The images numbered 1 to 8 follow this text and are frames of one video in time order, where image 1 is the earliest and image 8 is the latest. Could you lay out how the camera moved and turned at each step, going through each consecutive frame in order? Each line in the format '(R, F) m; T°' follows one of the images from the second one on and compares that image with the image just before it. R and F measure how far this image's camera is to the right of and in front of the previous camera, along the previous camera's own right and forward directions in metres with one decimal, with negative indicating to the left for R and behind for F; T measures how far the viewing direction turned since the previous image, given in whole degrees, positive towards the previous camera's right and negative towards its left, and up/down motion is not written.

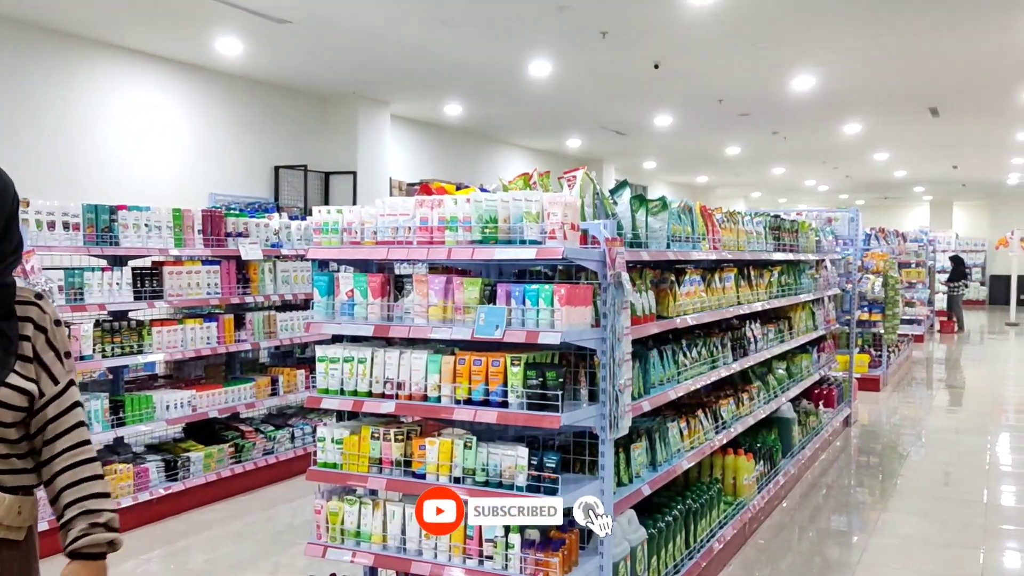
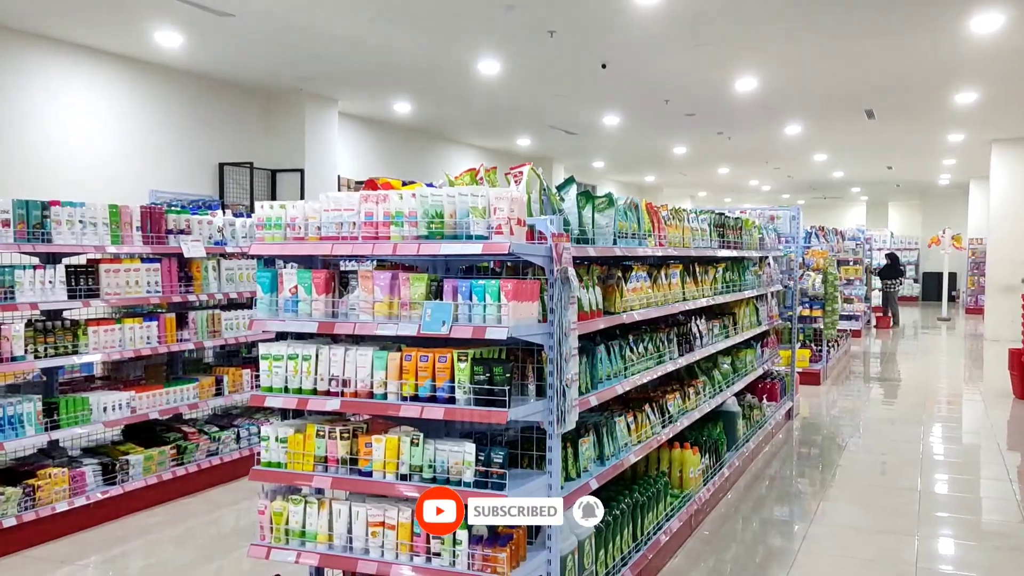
(0.0, 0.0) m; +3°
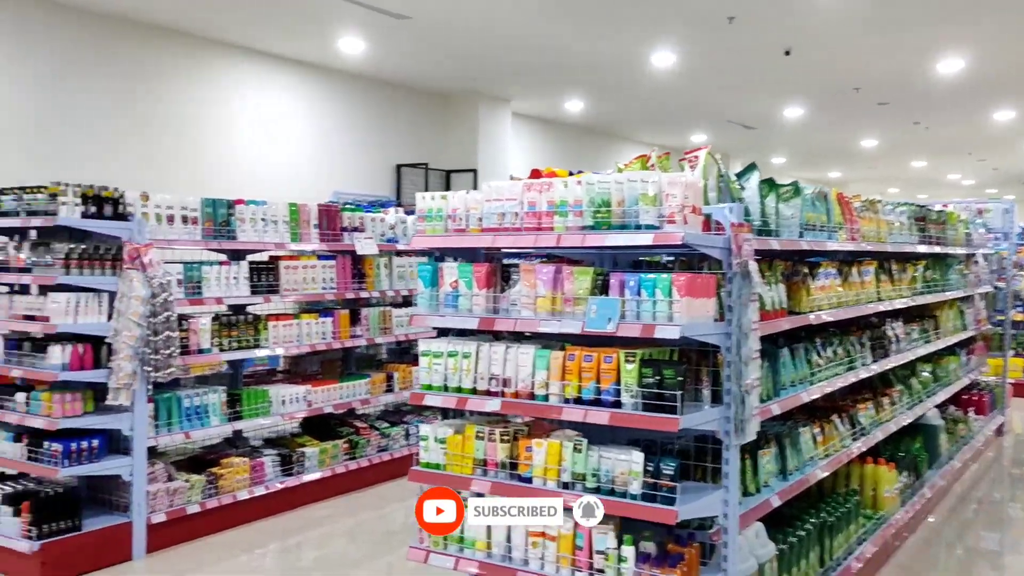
(0.0, +0.2) m; -11°
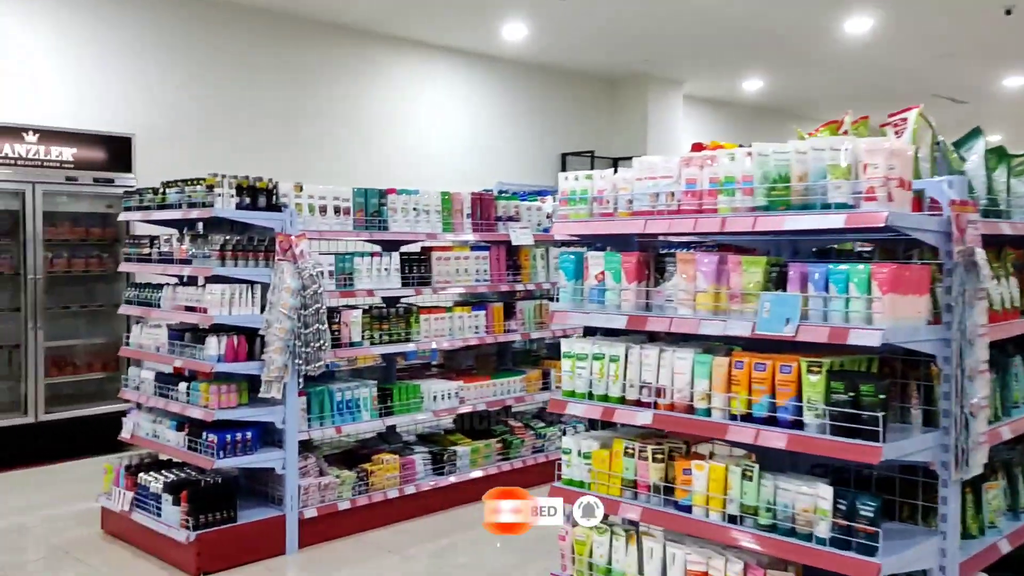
(+0.1, +0.4) m; -12°
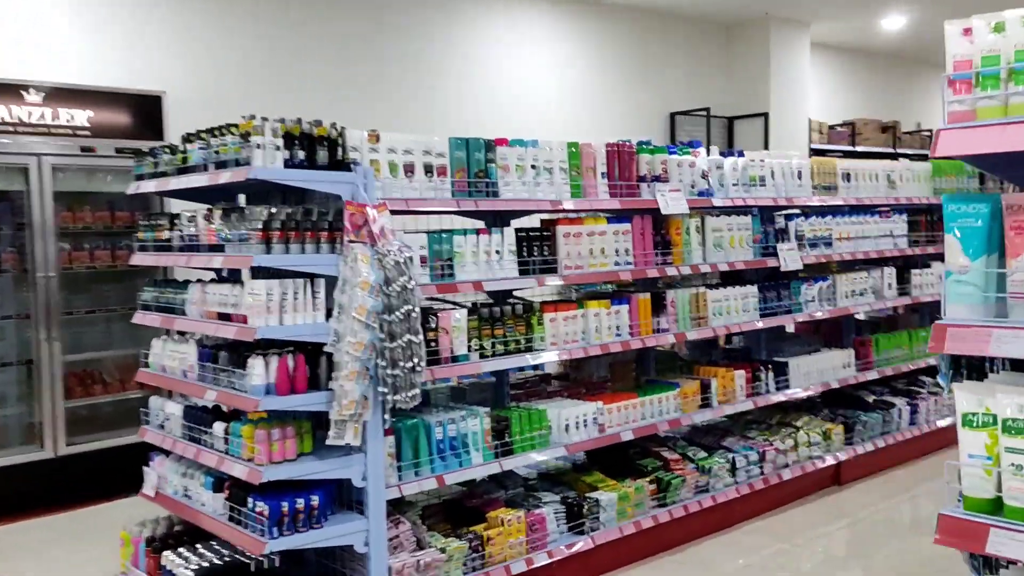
(-0.4, +1.4) m; -4°
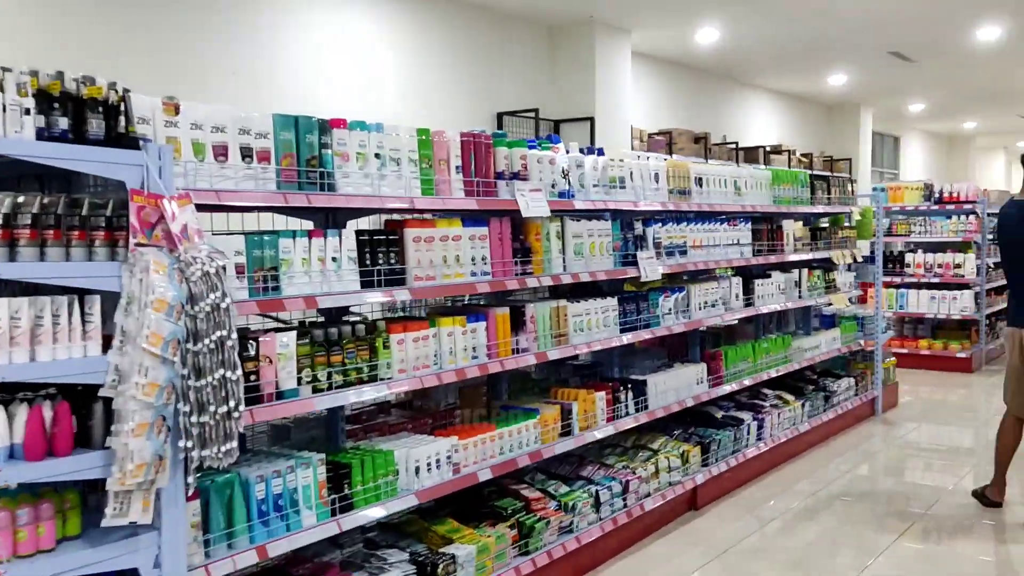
(-0.1, +0.6) m; +13°
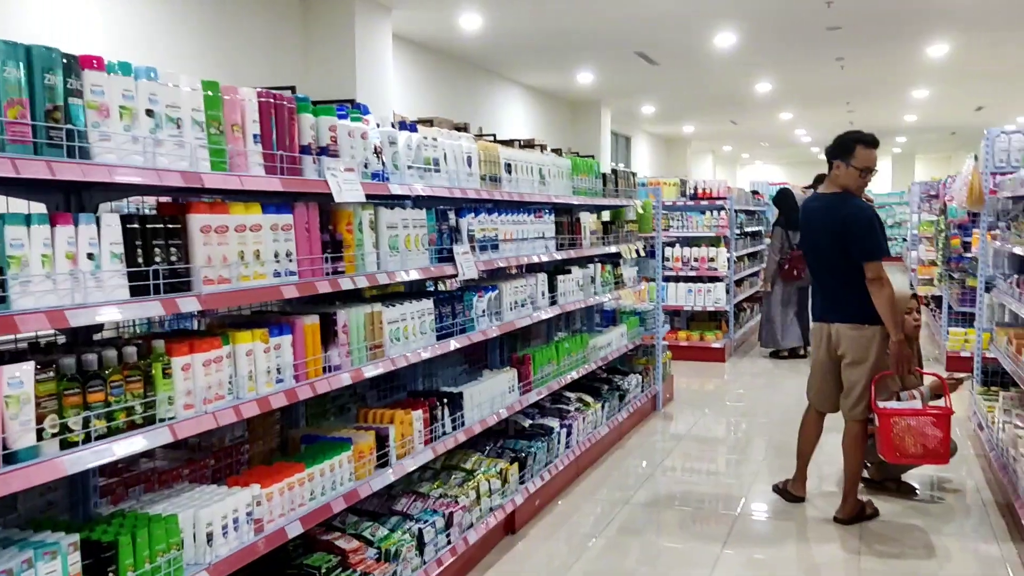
(-0.3, +0.6) m; +18°
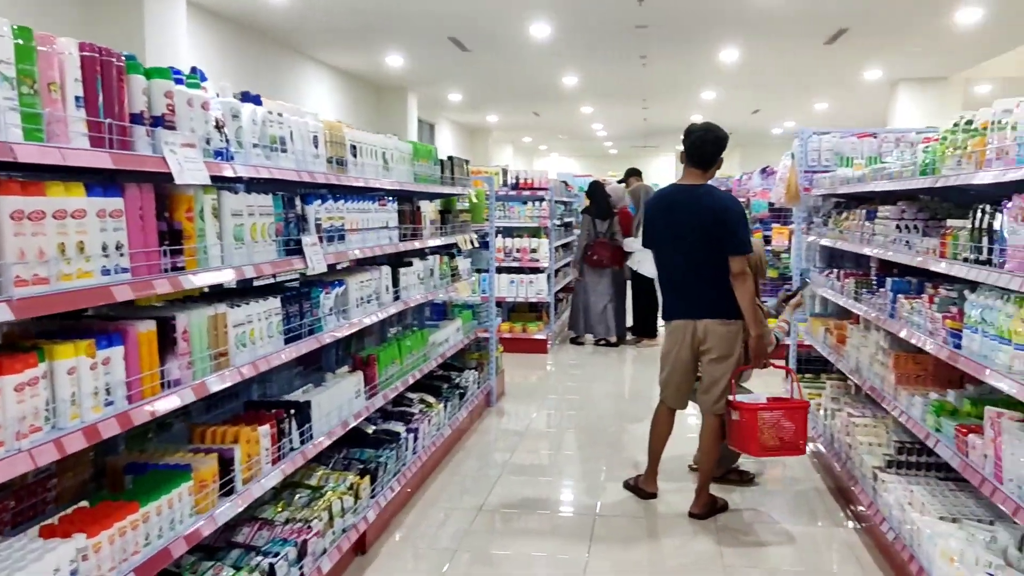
(-0.3, +0.3) m; +14°
